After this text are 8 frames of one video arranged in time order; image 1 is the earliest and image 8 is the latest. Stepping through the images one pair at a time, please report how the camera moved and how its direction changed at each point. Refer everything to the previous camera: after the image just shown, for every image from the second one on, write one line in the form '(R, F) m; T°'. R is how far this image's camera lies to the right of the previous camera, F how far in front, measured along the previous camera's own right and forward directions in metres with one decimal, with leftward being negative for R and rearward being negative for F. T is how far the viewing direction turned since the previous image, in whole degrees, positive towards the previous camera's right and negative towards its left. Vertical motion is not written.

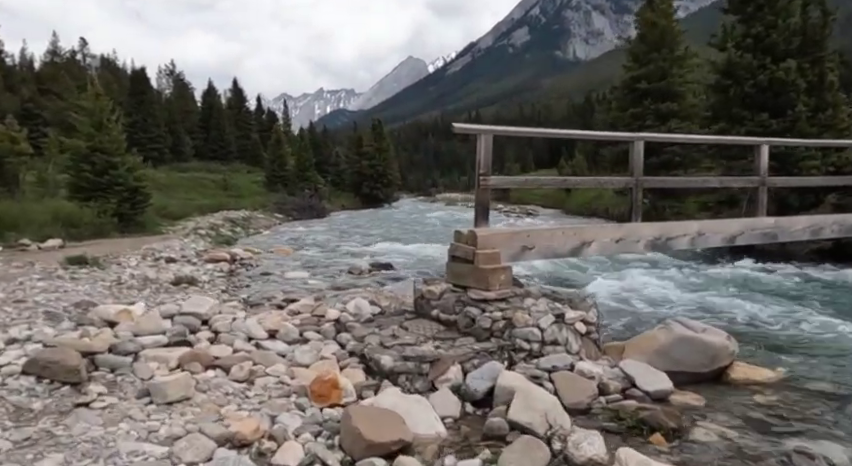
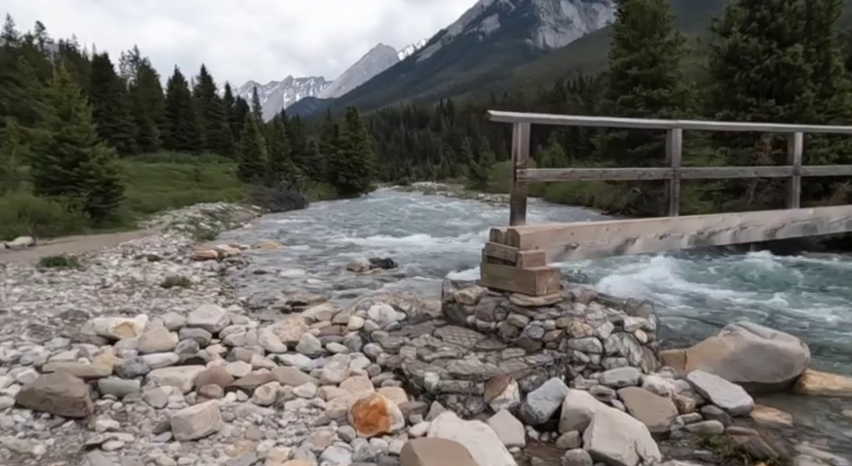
(-0.9, +1.0) m; +3°
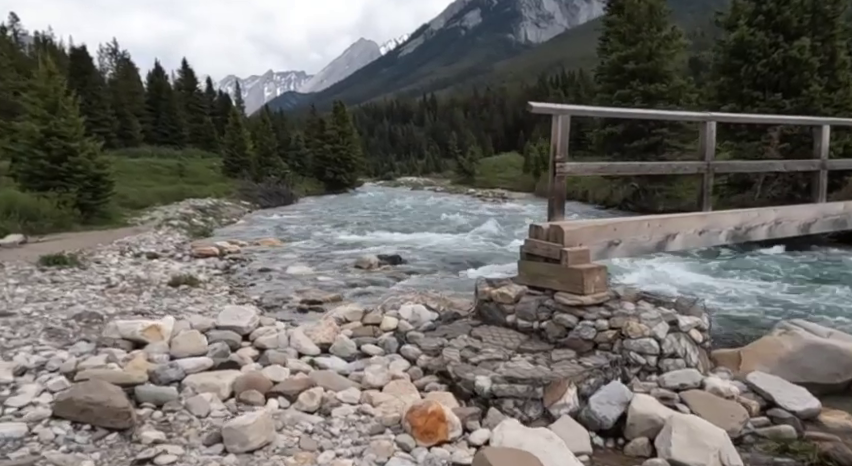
(-0.8, +0.4) m; +2°
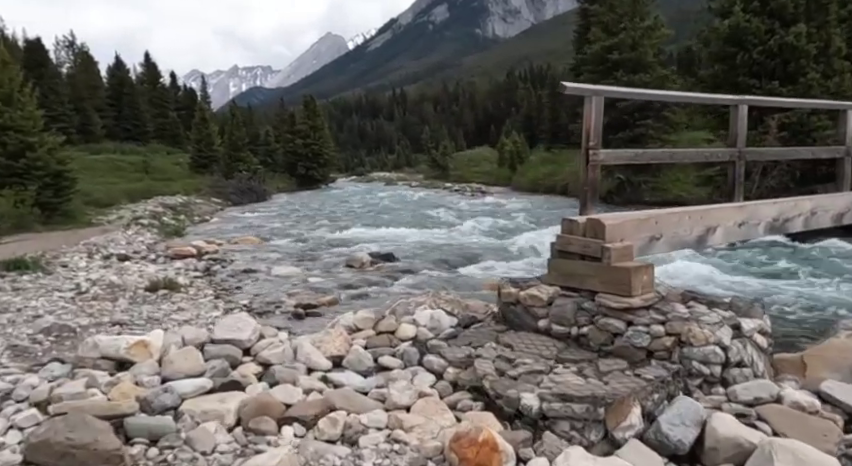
(-0.6, +1.0) m; +3°
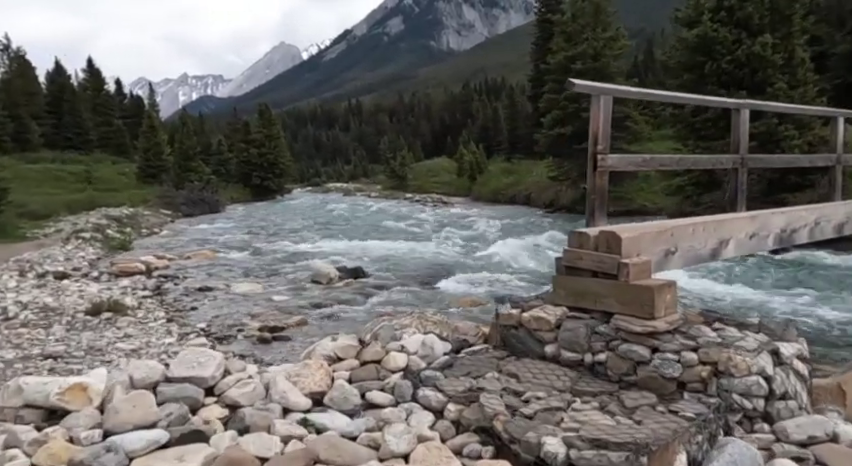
(-0.4, +1.0) m; +4°
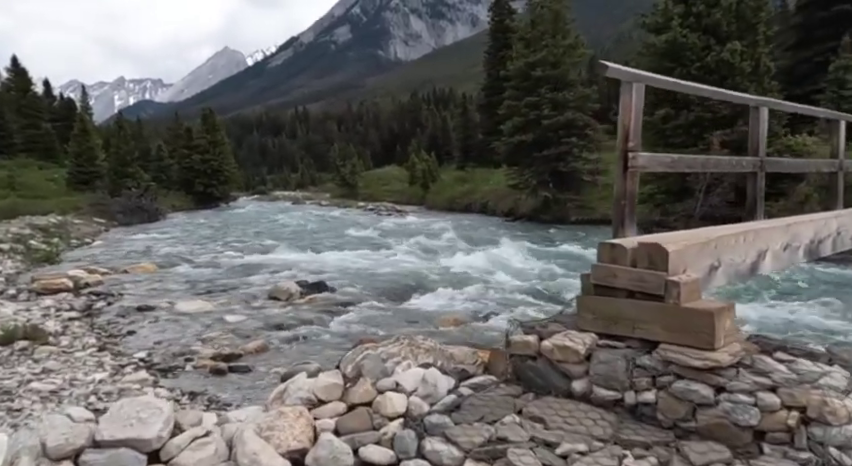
(-0.5, +1.4) m; +5°
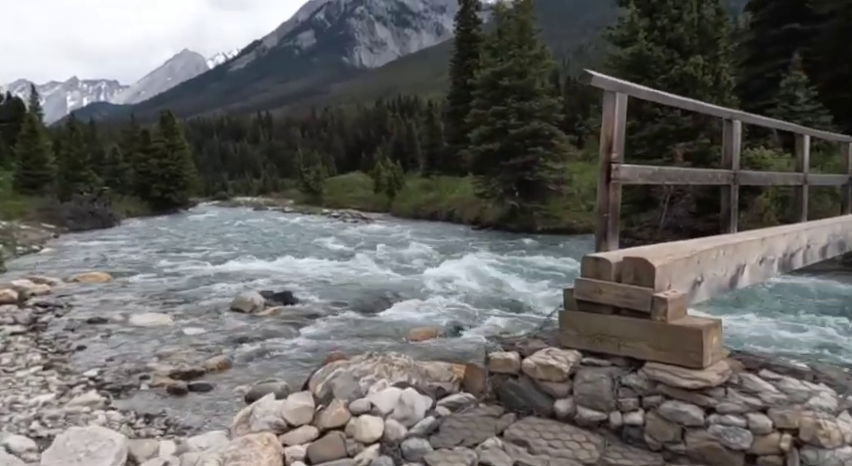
(-0.1, +0.3) m; +3°
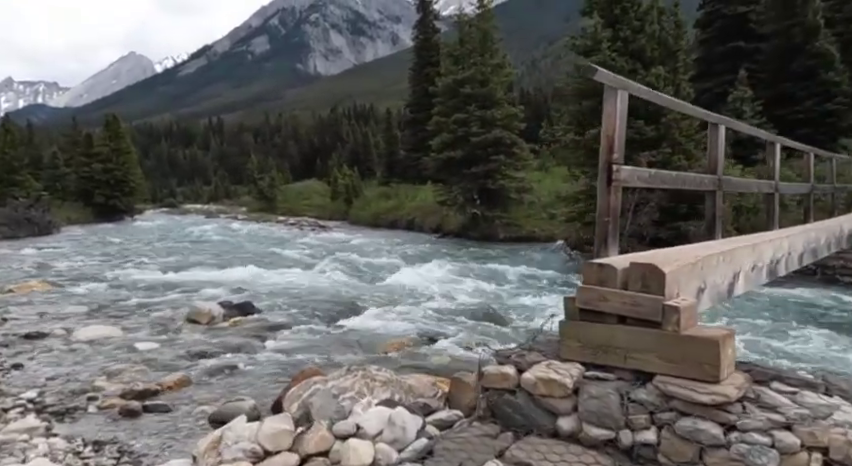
(-0.3, +0.5) m; +4°
